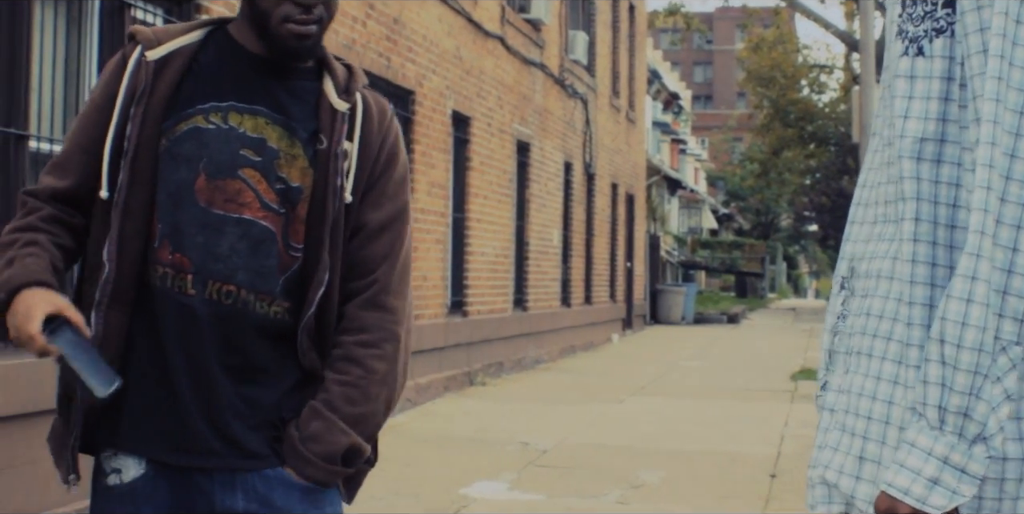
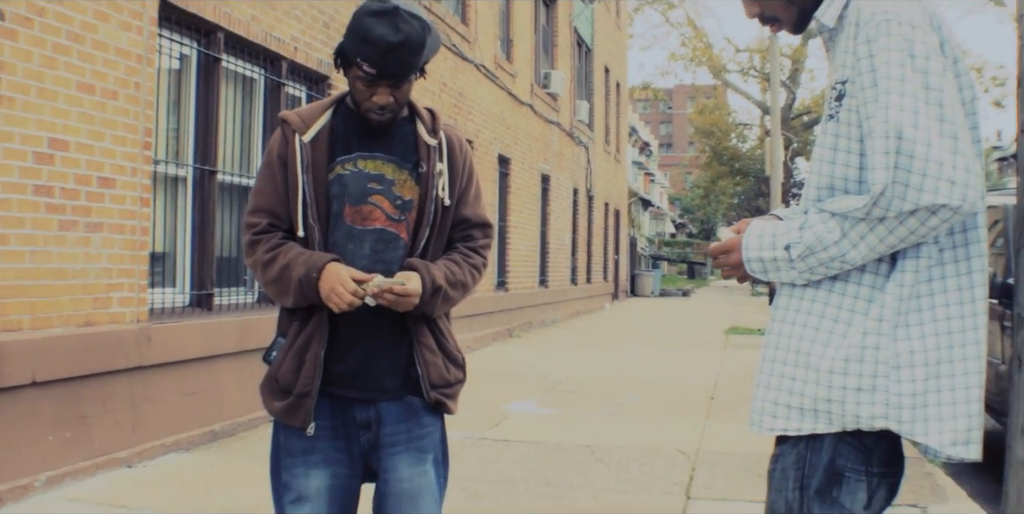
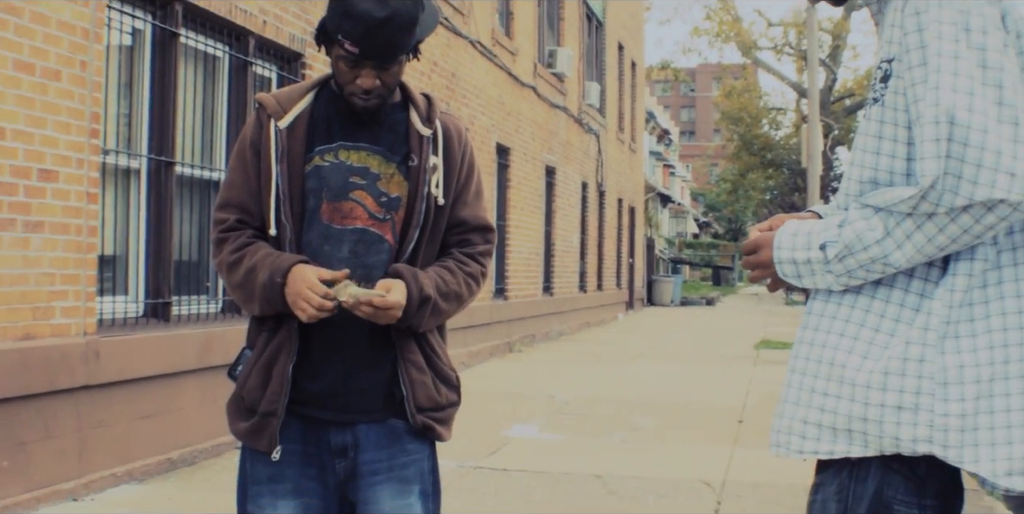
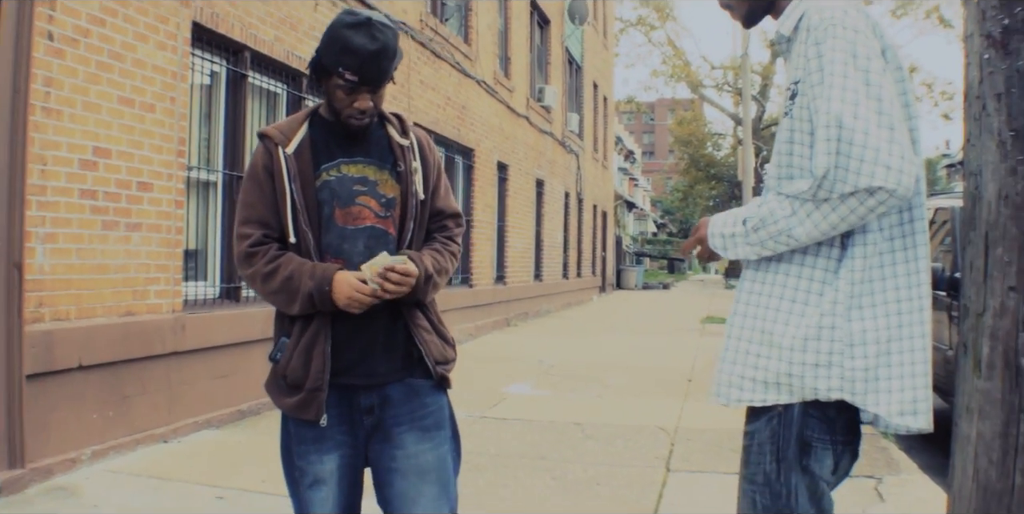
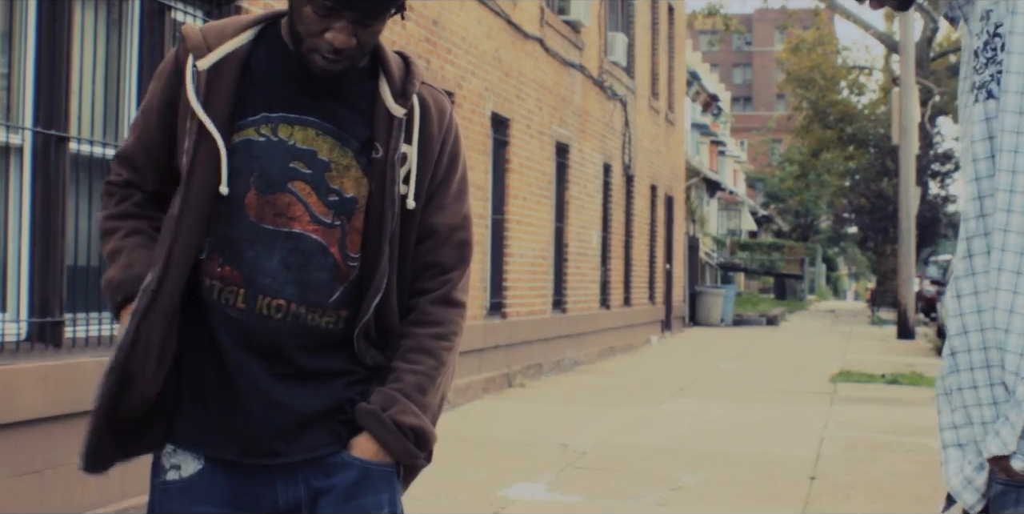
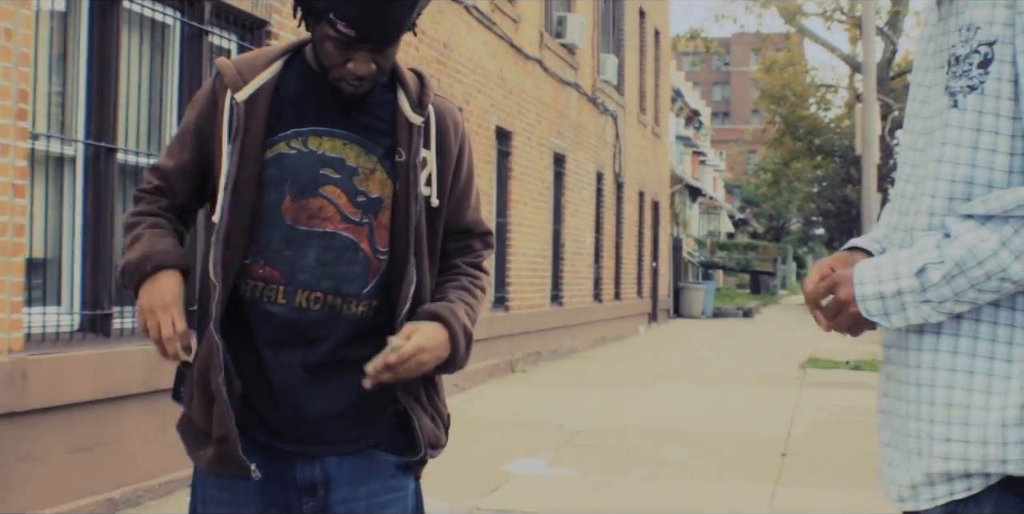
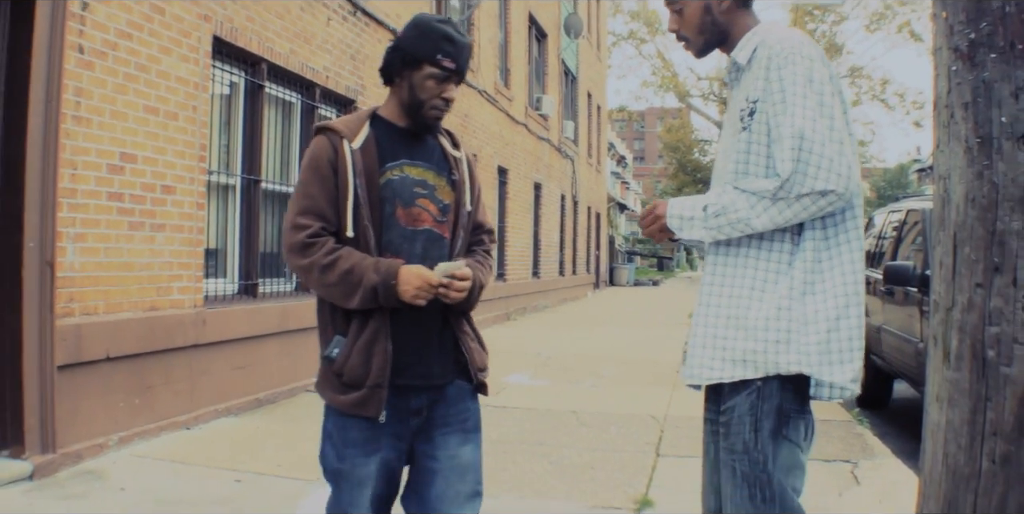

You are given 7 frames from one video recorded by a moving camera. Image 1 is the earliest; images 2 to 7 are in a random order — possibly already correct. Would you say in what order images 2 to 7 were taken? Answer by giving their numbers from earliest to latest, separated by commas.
5, 6, 3, 2, 4, 7
